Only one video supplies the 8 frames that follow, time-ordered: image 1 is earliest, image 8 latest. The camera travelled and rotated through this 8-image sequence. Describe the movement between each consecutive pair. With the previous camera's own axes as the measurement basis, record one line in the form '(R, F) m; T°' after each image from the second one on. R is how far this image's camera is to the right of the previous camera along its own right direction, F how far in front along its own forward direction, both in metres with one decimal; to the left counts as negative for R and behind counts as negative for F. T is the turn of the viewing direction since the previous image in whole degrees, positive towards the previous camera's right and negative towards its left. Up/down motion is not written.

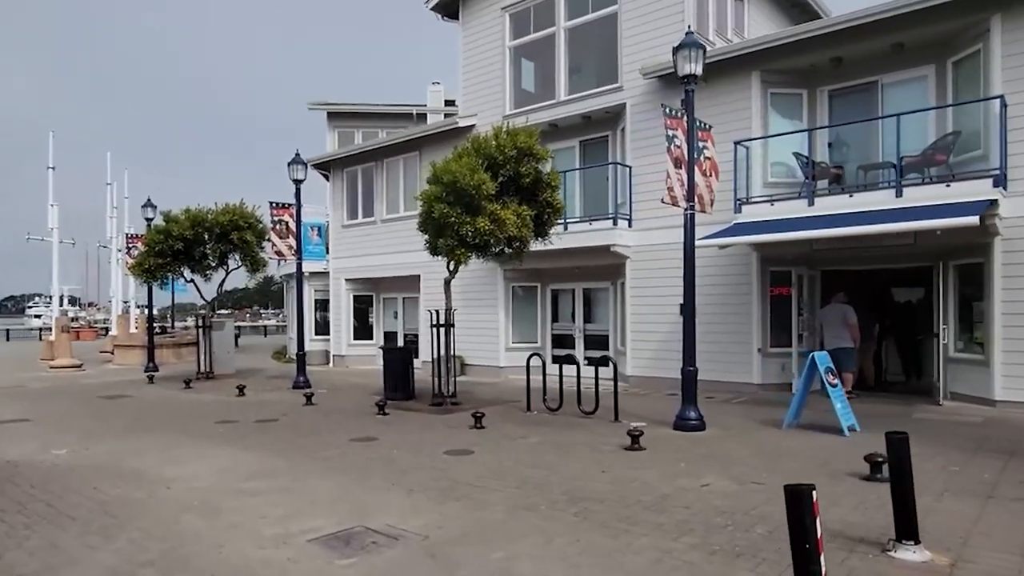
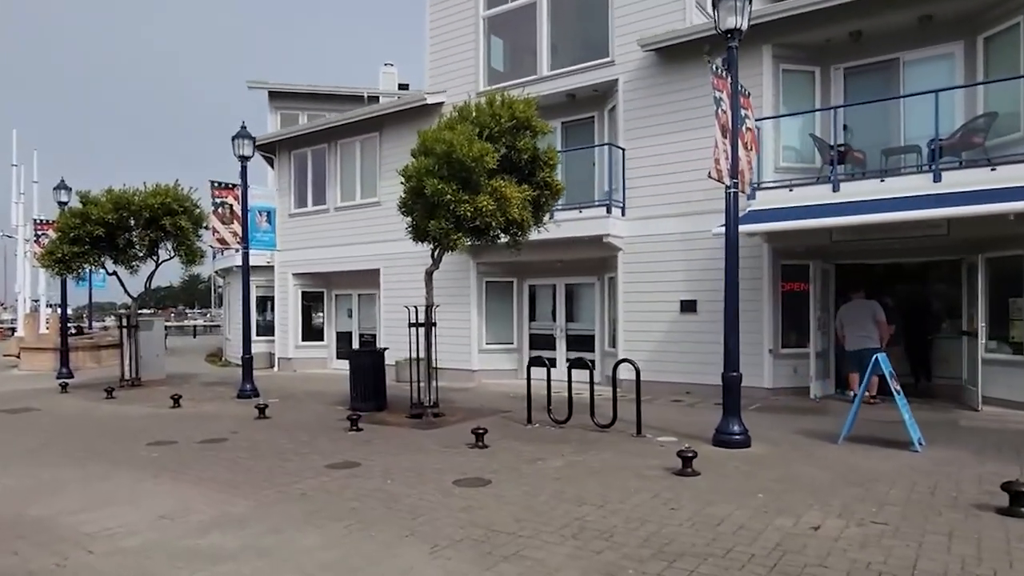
(-0.9, +1.7) m; +5°
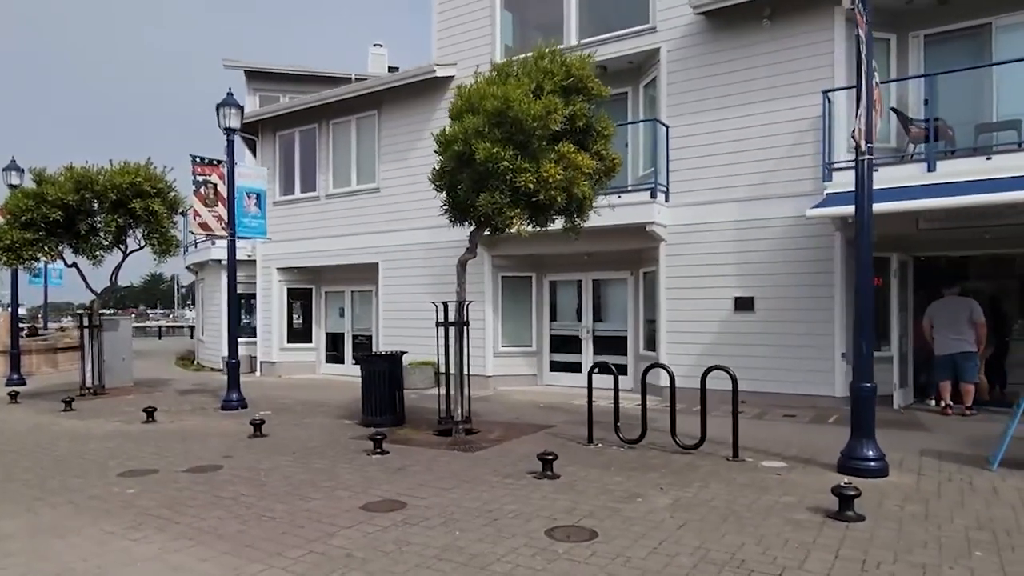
(-1.1, +1.8) m; +3°
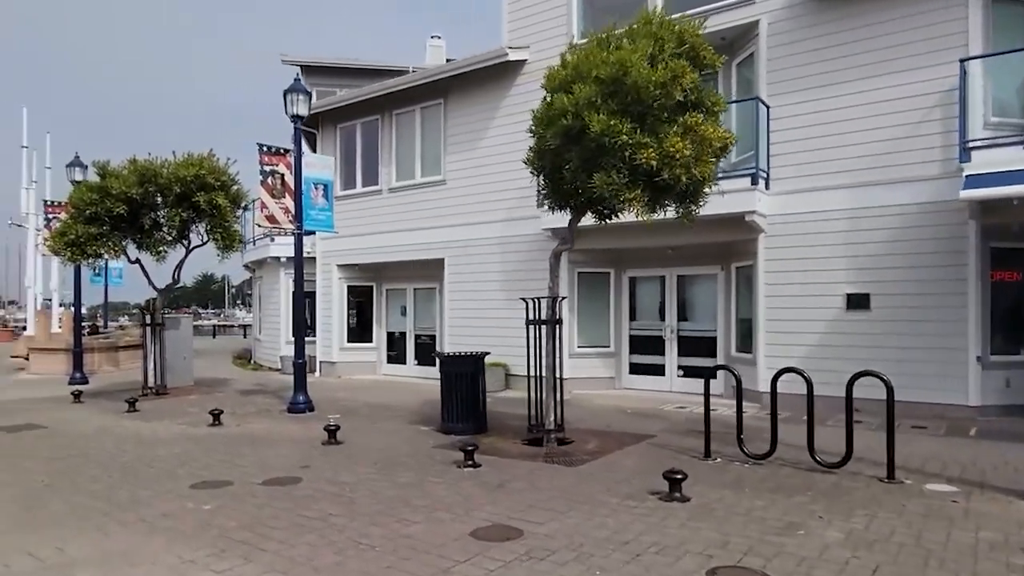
(-0.7, +0.9) m; -3°
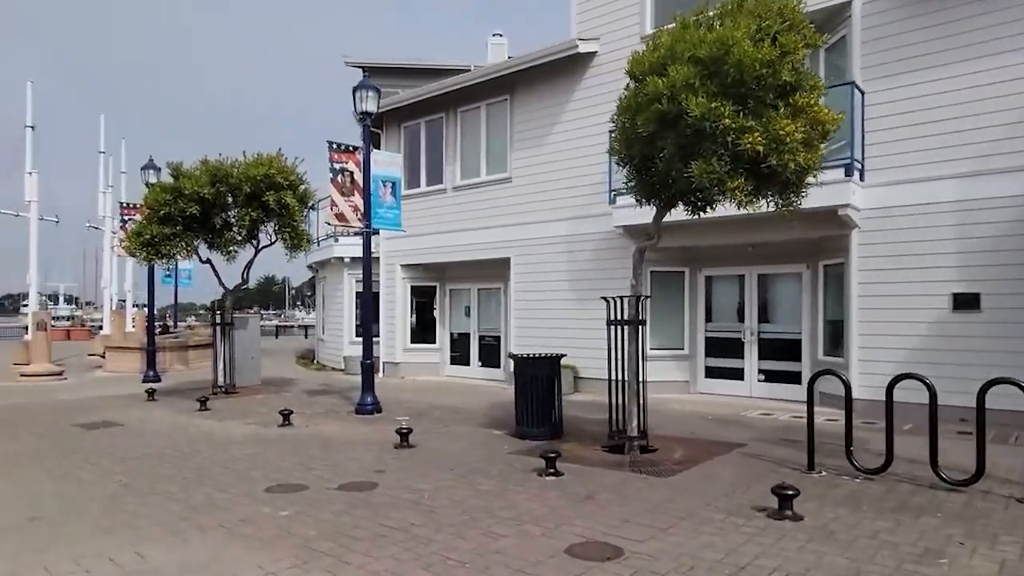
(-0.3, +0.4) m; -4°
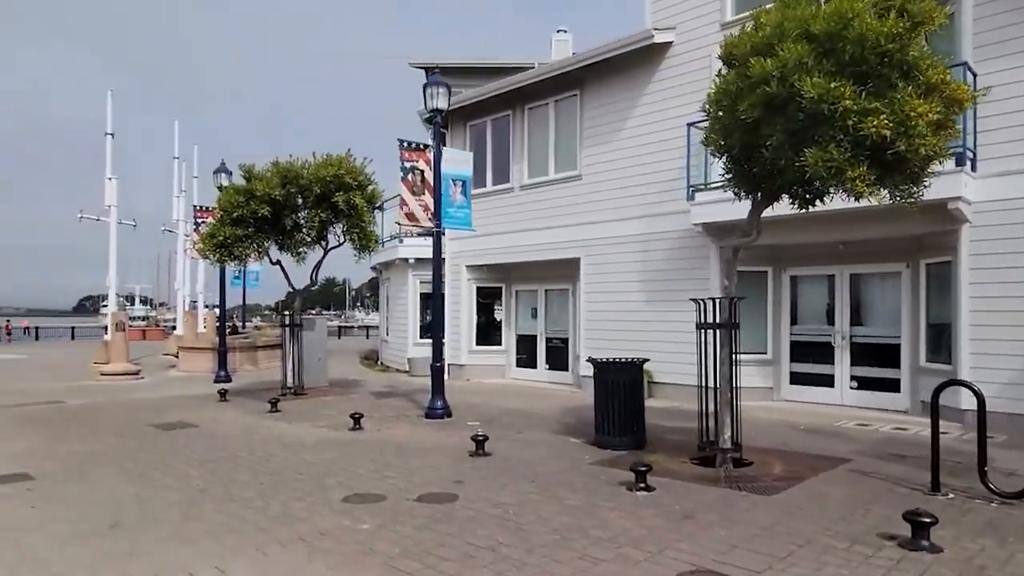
(-0.3, +0.4) m; -5°
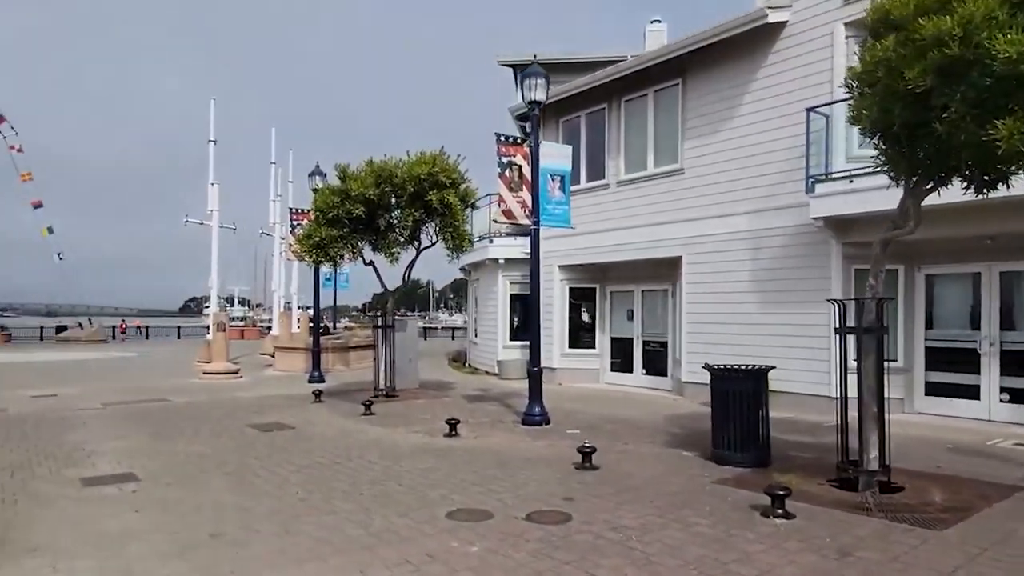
(-0.3, +0.6) m; -7°
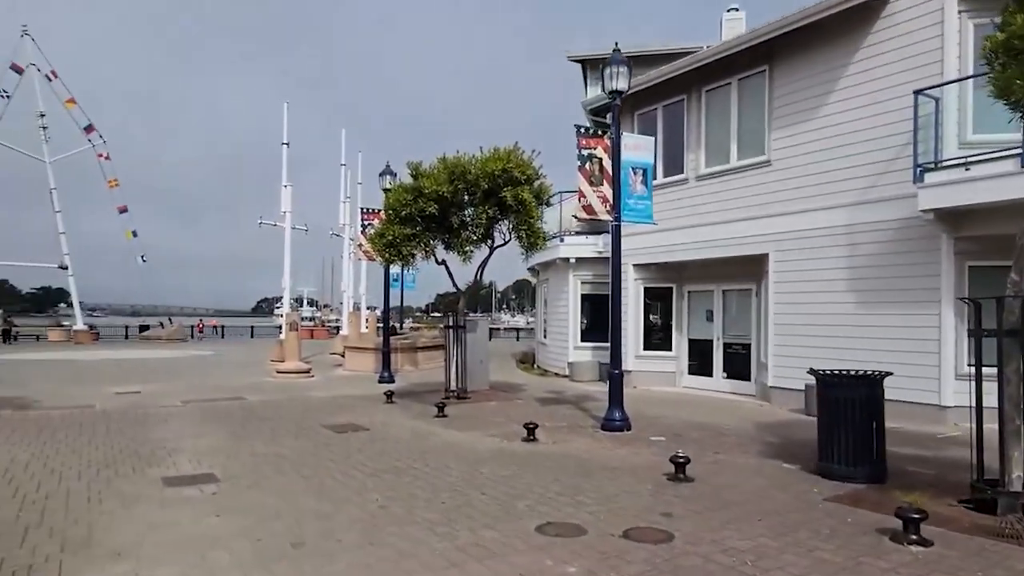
(-0.3, +0.4) m; -5°
